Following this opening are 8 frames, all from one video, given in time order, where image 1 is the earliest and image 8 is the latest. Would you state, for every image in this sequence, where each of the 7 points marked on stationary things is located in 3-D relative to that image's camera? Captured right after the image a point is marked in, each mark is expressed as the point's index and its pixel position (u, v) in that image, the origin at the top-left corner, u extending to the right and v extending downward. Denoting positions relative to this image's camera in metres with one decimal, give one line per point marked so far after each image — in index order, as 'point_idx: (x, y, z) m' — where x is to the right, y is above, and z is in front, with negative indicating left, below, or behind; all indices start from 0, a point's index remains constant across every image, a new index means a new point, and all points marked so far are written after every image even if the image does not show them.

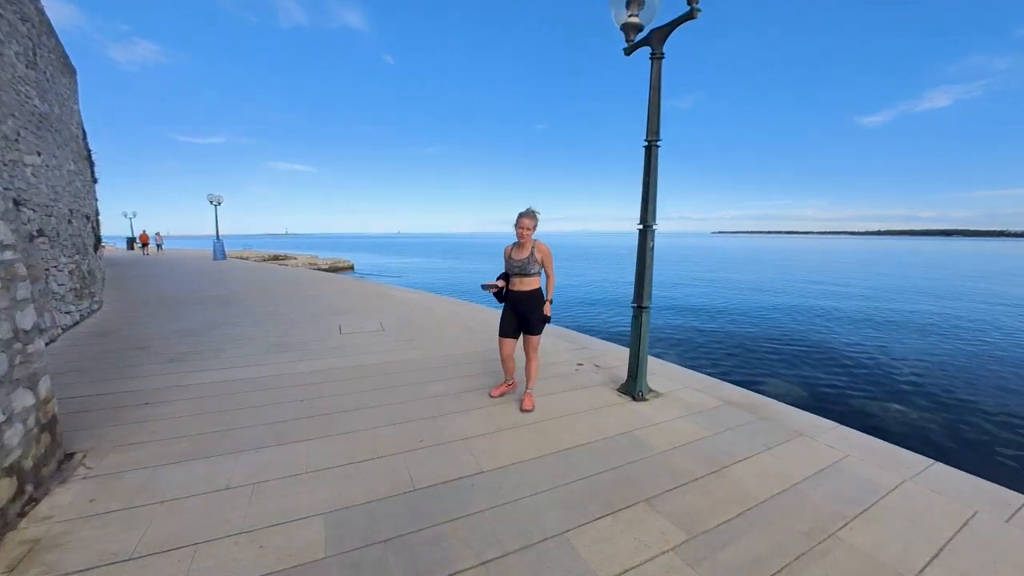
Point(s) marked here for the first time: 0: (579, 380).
0: (+0.8, -1.1, +5.0) m
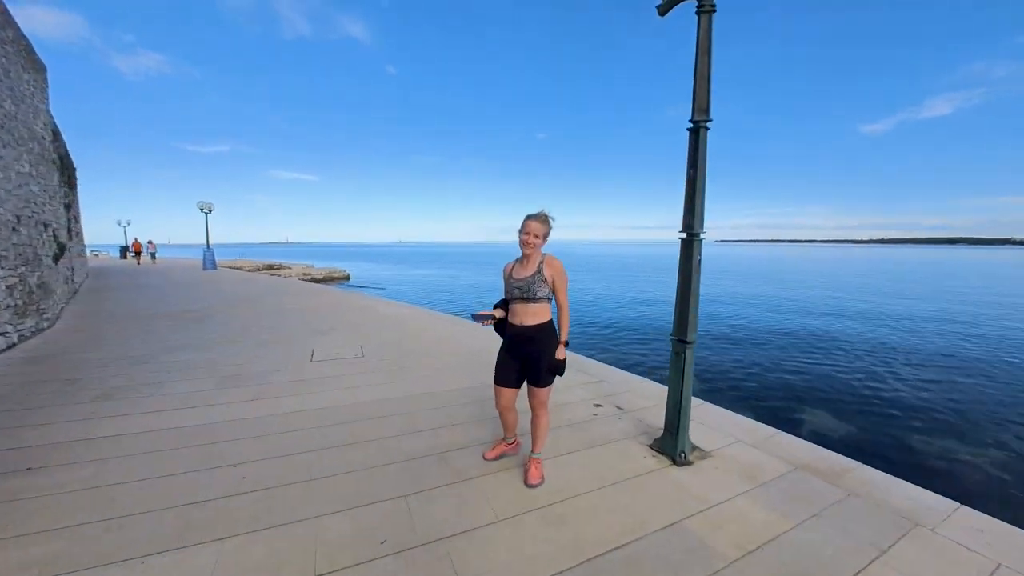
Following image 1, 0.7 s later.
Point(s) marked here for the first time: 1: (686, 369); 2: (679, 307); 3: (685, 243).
0: (+0.8, -1.4, +3.9) m
1: (+1.4, -0.7, +3.3) m
2: (+1.4, -0.2, +3.4) m
3: (+1.4, +0.4, +3.3) m
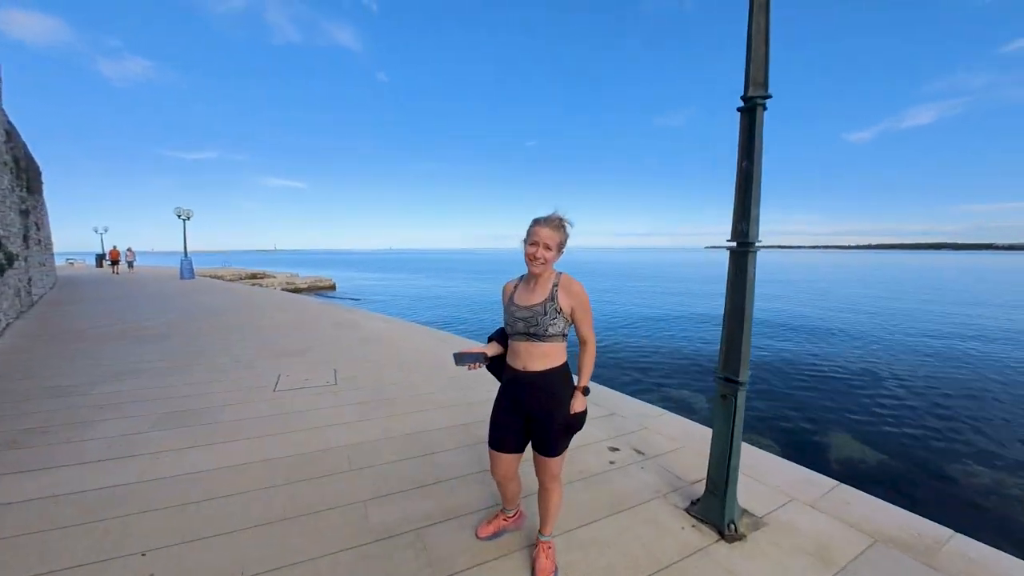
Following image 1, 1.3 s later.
0: (+0.8, -1.5, +3.1) m
1: (+1.4, -0.8, +2.6) m
2: (+1.4, -0.3, +2.6) m
3: (+1.4, +0.2, +2.5) m
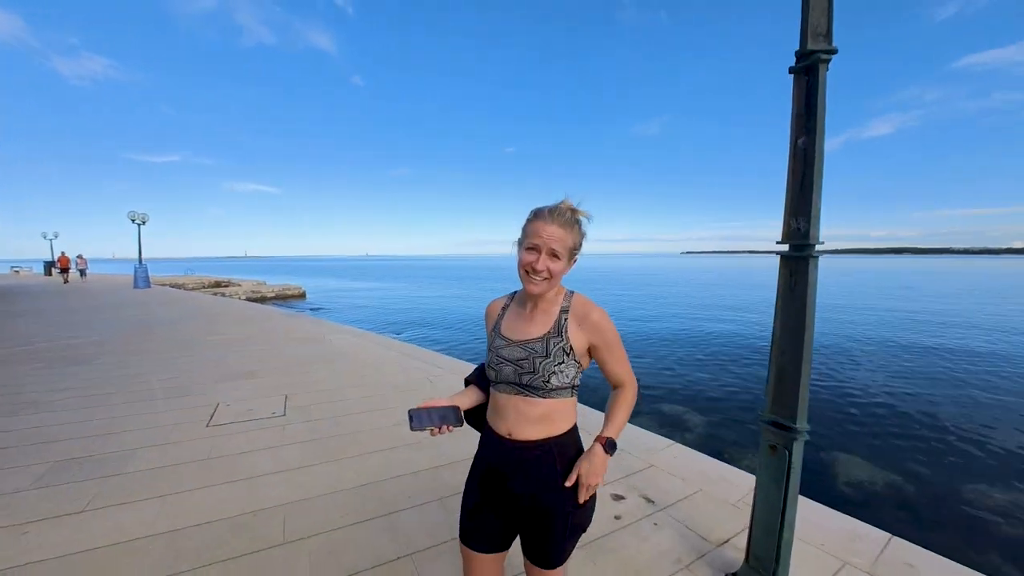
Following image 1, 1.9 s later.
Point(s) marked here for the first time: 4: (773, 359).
0: (+0.7, -1.6, +2.5) m
1: (+1.3, -0.9, +2.0) m
2: (+1.3, -0.4, +2.0) m
3: (+1.3, +0.1, +1.9) m
4: (+1.3, -0.4, +2.0) m
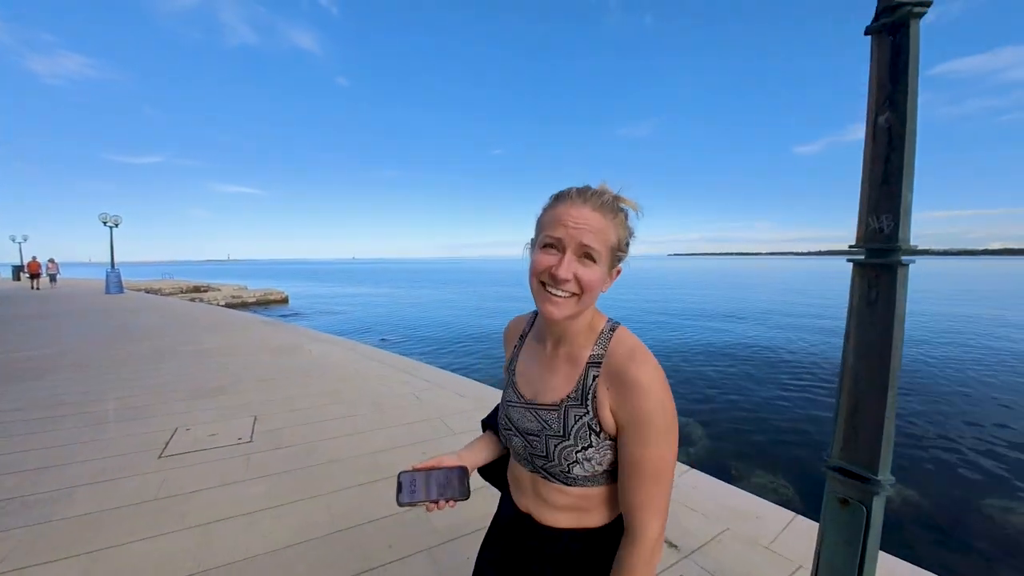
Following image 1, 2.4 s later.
0: (+0.7, -1.7, +2.1) m
1: (+1.4, -1.0, +1.6) m
2: (+1.3, -0.5, +1.6) m
3: (+1.3, +0.1, +1.5) m
4: (+1.3, -0.4, +1.6) m
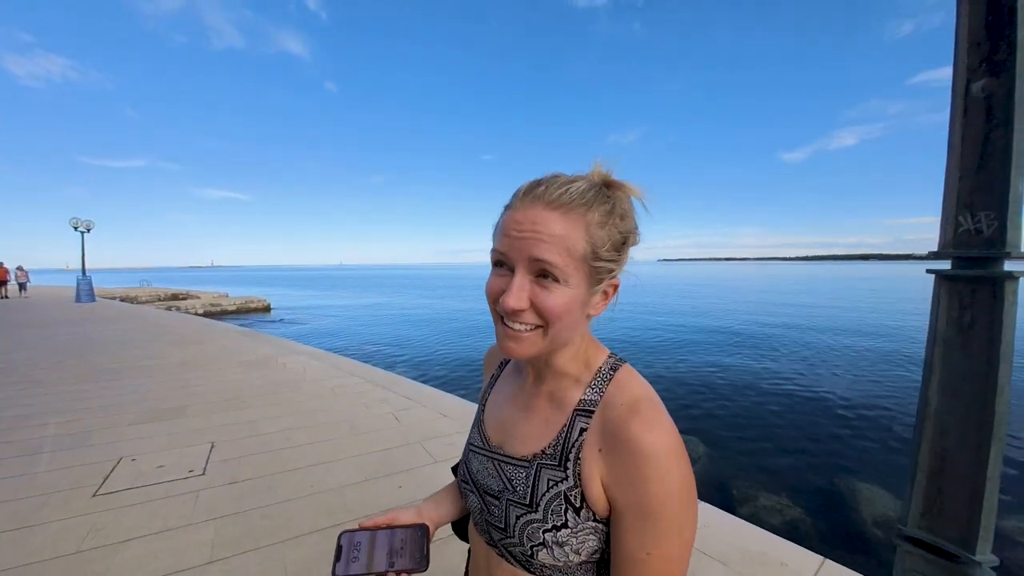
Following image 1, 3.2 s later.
0: (+0.7, -1.7, +1.7) m
1: (+1.3, -1.0, +1.2) m
2: (+1.3, -0.5, +1.2) m
3: (+1.3, 0.0, +1.2) m
4: (+1.3, -0.5, +1.3) m
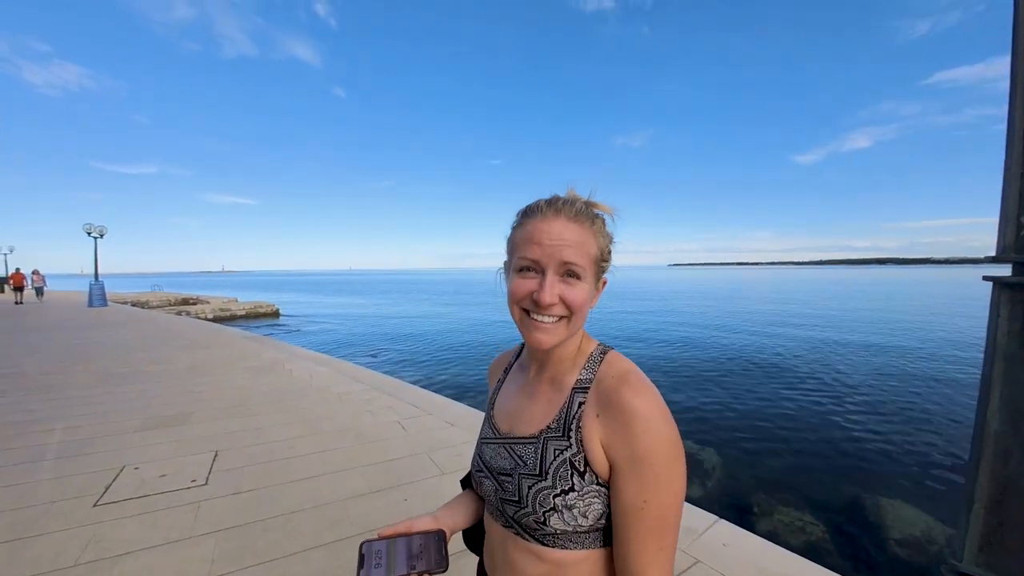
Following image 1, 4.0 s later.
0: (+0.7, -1.8, +1.5) m
1: (+1.3, -1.0, +1.1) m
2: (+1.3, -0.5, +1.1) m
3: (+1.3, 0.0, +1.1) m
4: (+1.3, -0.5, +1.1) m
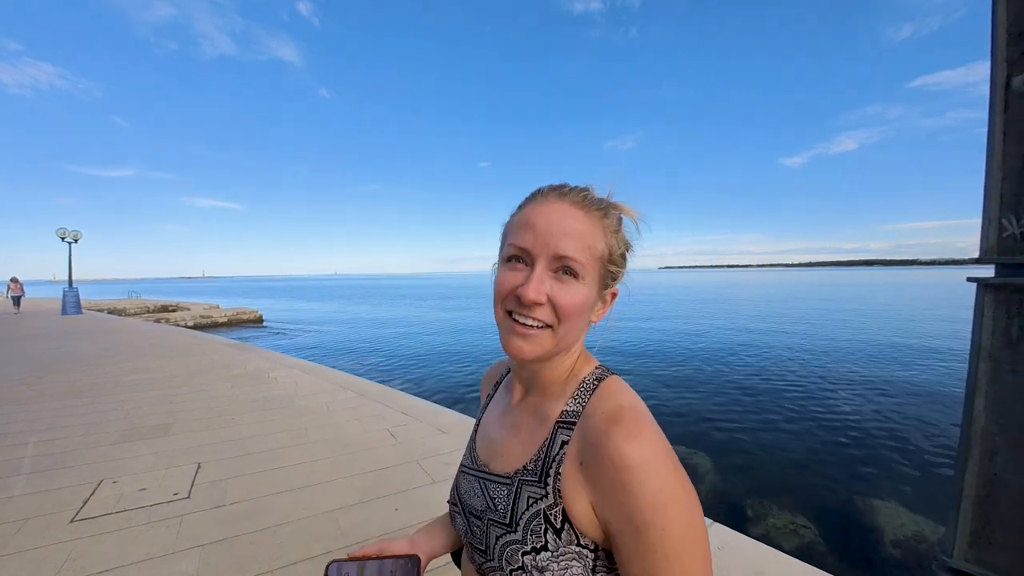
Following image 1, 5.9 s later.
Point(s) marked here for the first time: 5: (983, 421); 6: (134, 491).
0: (+0.7, -1.8, +1.5) m
1: (+1.3, -1.0, +1.1) m
2: (+1.3, -0.5, +1.1) m
3: (+1.3, 0.0, +1.1) m
4: (+1.3, -0.5, +1.2) m
5: (+1.3, -0.2, +1.1) m
6: (-3.1, -1.7, +3.4) m
